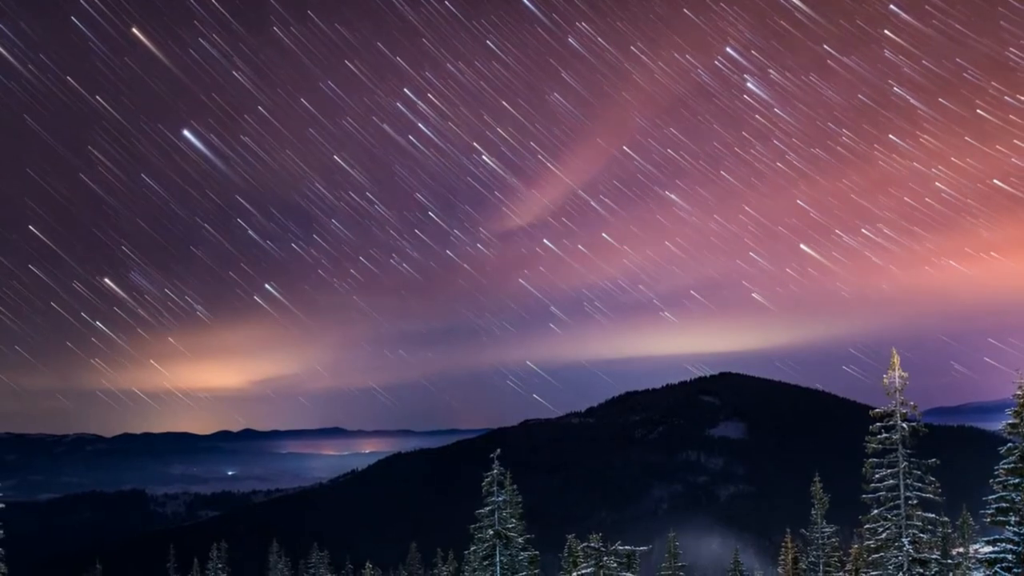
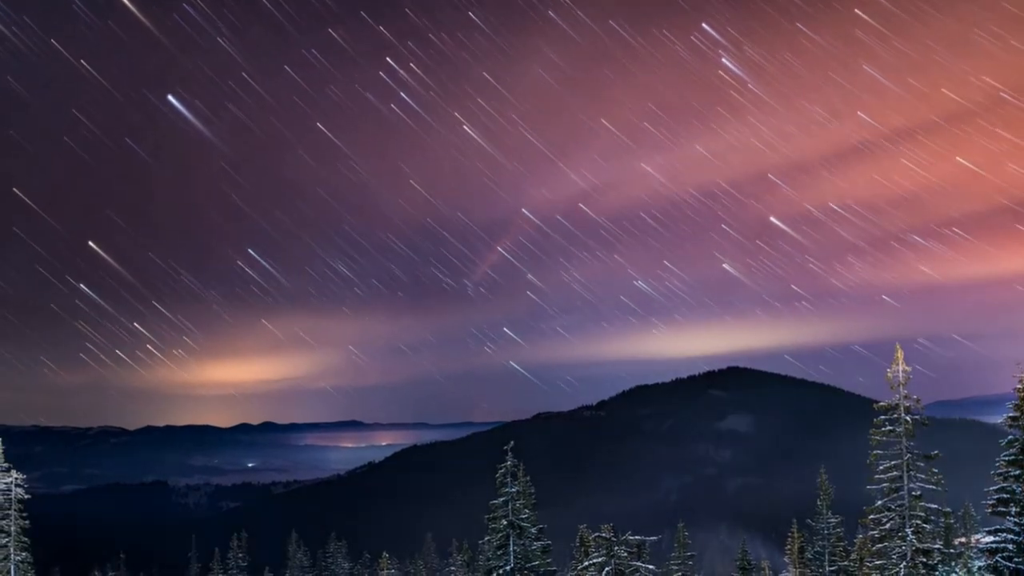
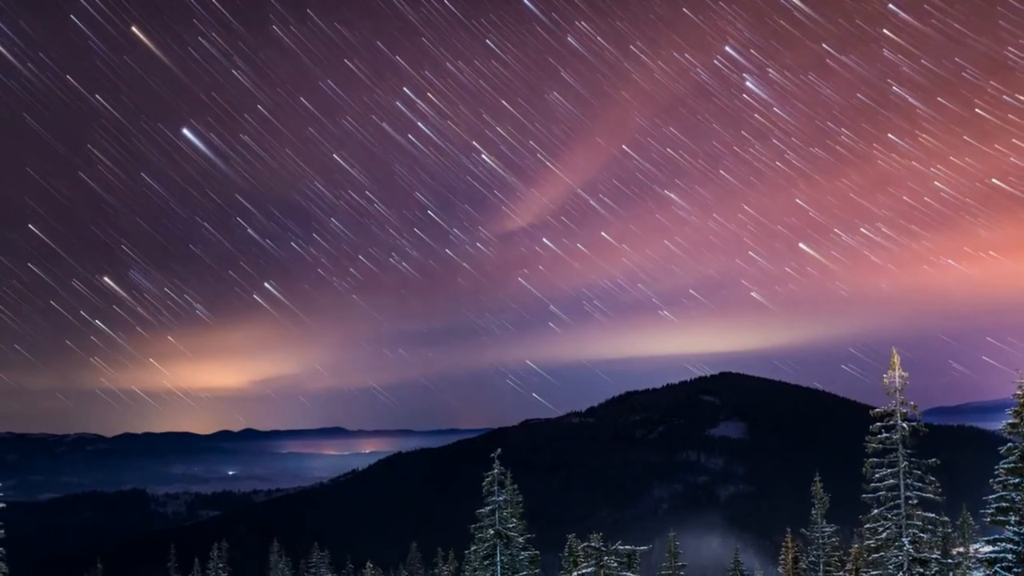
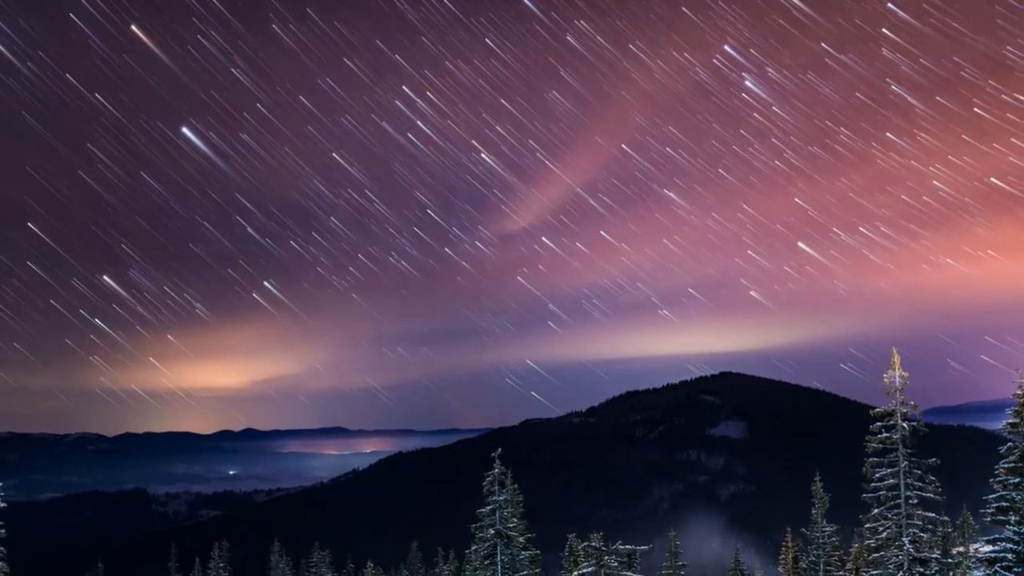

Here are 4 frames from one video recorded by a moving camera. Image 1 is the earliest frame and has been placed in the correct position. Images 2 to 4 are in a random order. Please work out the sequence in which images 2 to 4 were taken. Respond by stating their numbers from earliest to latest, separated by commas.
3, 4, 2
